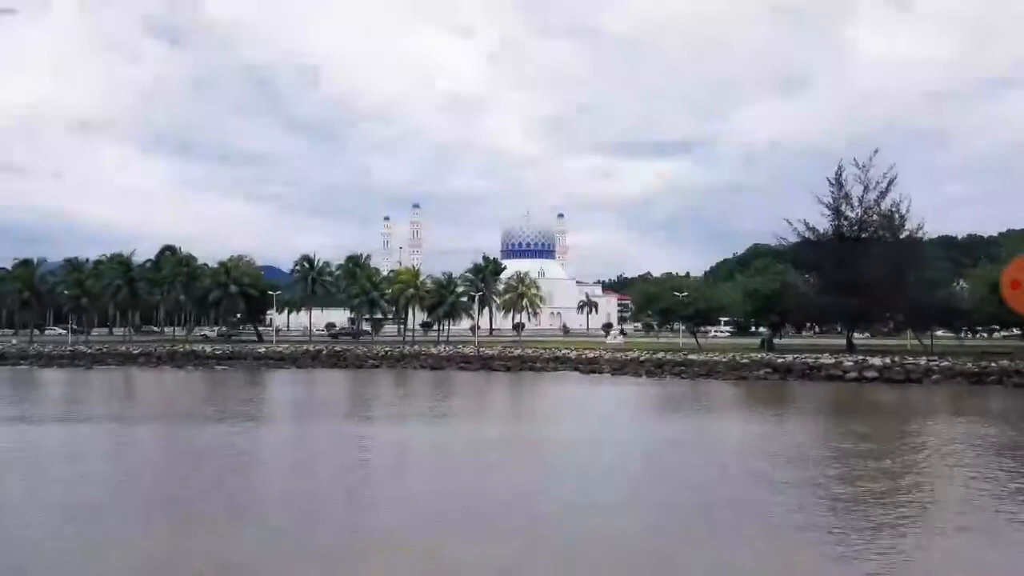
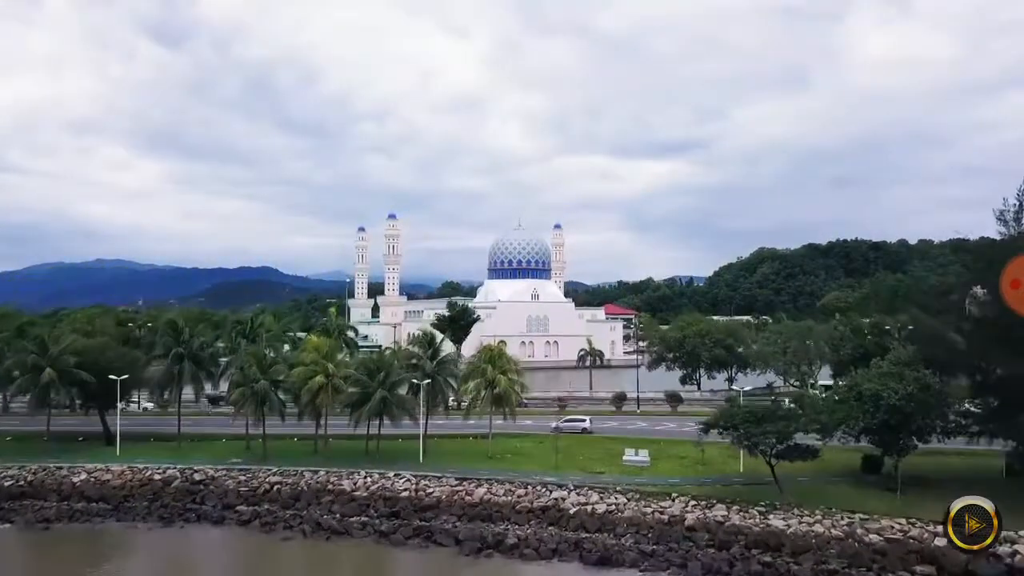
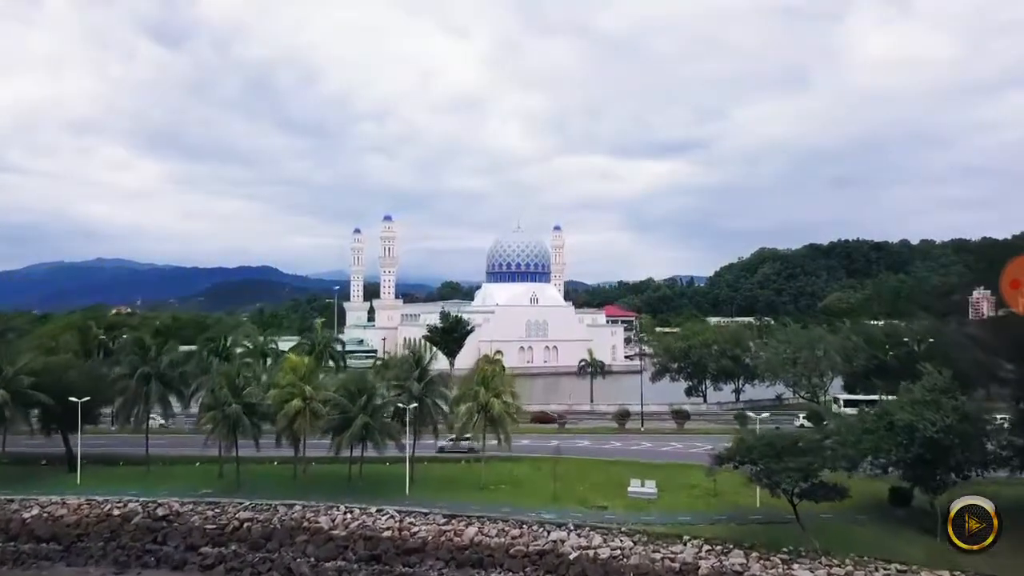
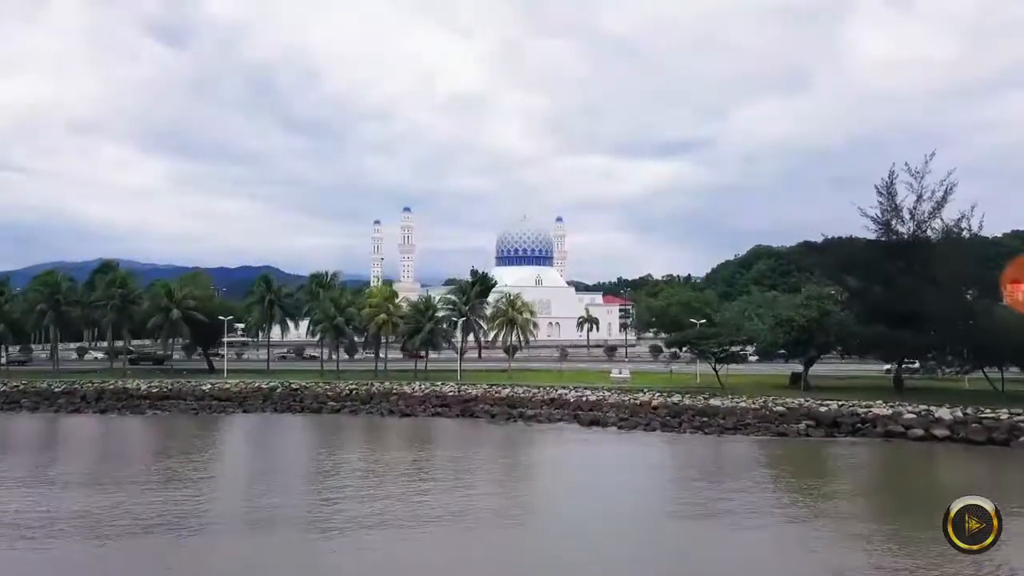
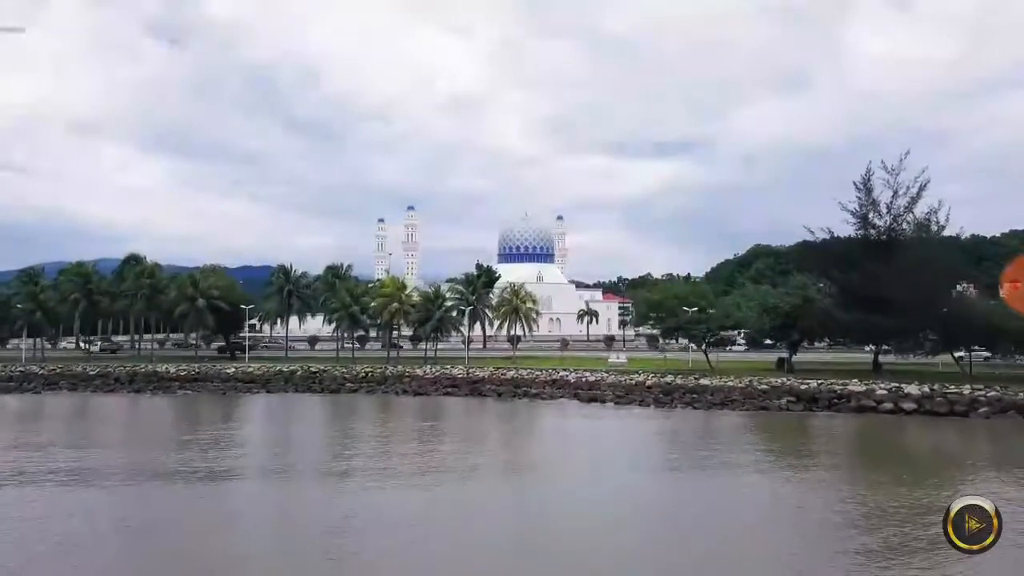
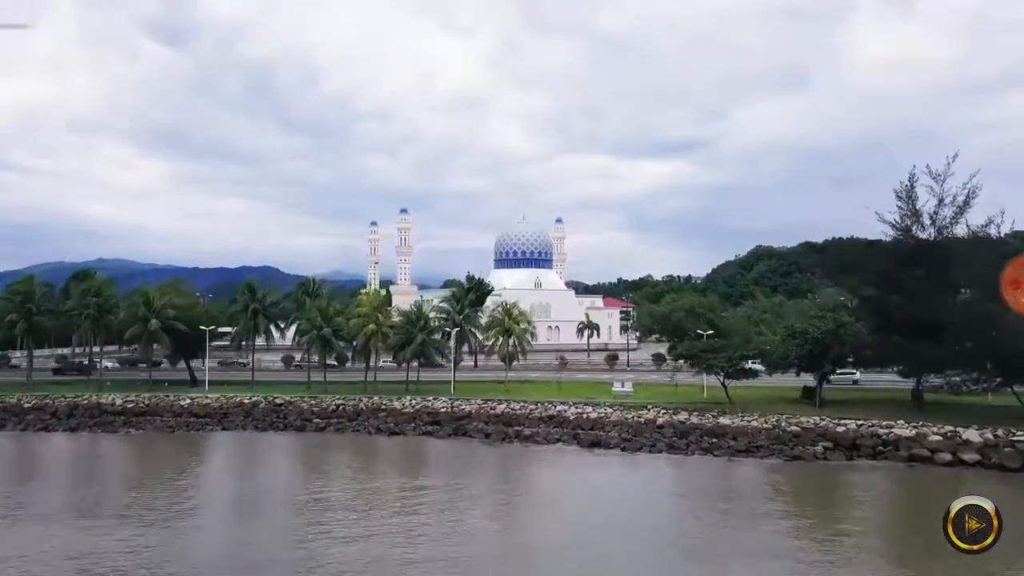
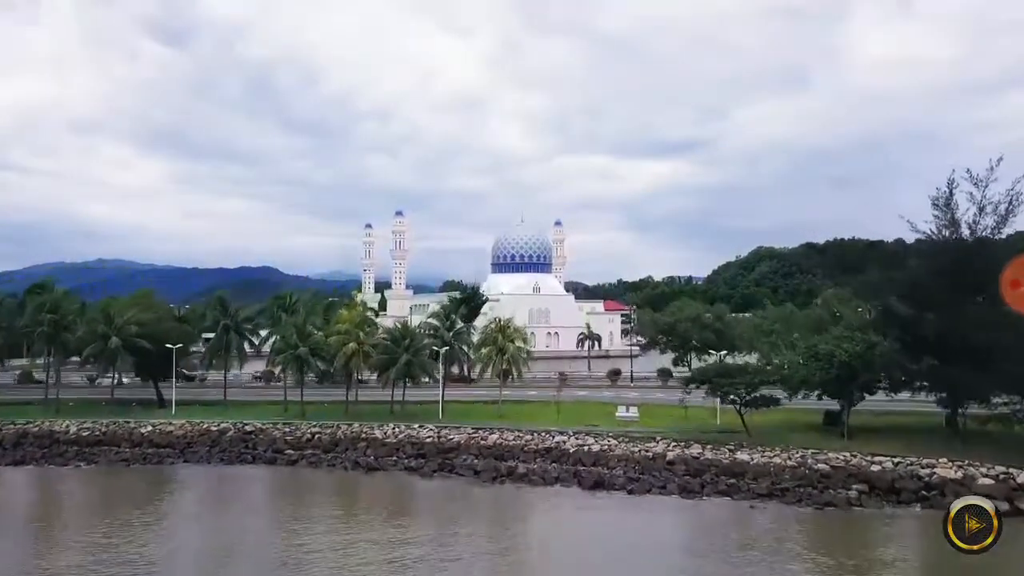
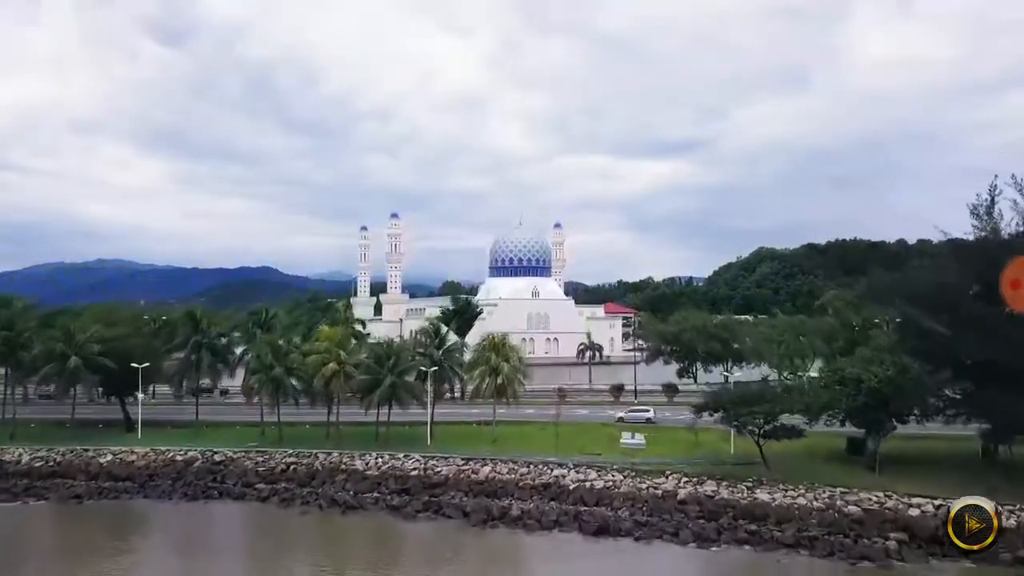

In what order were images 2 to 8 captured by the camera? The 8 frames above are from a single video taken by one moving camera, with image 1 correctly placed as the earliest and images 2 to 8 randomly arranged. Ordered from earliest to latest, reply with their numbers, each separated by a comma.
5, 4, 6, 7, 8, 2, 3
